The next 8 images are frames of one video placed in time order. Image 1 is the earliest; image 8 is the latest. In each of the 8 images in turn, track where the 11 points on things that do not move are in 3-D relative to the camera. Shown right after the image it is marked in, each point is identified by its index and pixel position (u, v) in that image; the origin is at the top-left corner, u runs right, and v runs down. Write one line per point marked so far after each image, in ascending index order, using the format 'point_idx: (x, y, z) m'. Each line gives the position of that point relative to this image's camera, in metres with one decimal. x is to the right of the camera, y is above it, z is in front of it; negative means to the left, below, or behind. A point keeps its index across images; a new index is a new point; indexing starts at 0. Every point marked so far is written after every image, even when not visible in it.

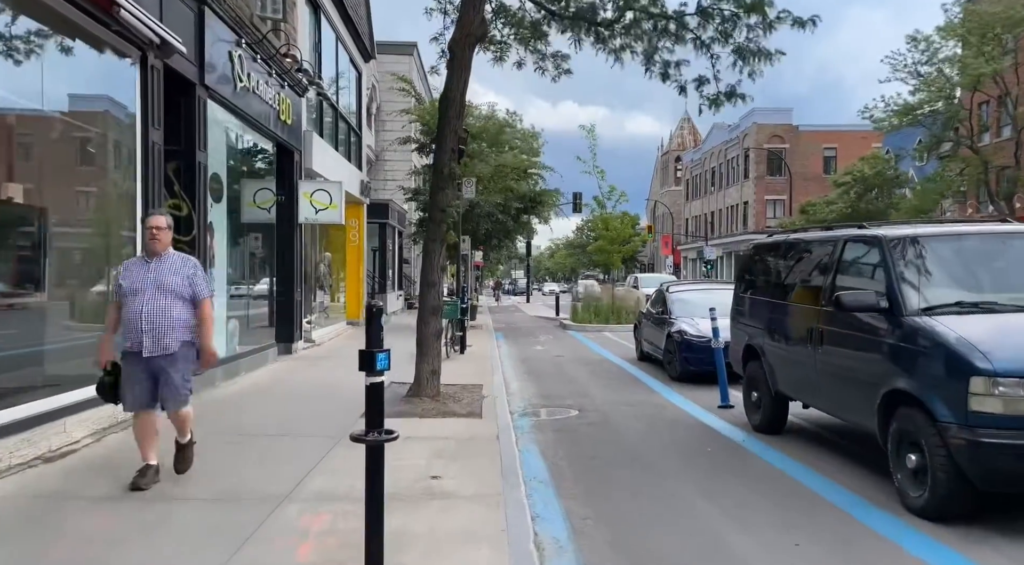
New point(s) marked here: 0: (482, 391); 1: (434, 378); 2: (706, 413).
0: (-0.4, -1.5, +10.7) m
1: (-1.0, -1.2, +9.8) m
2: (+2.4, -1.6, +9.3) m
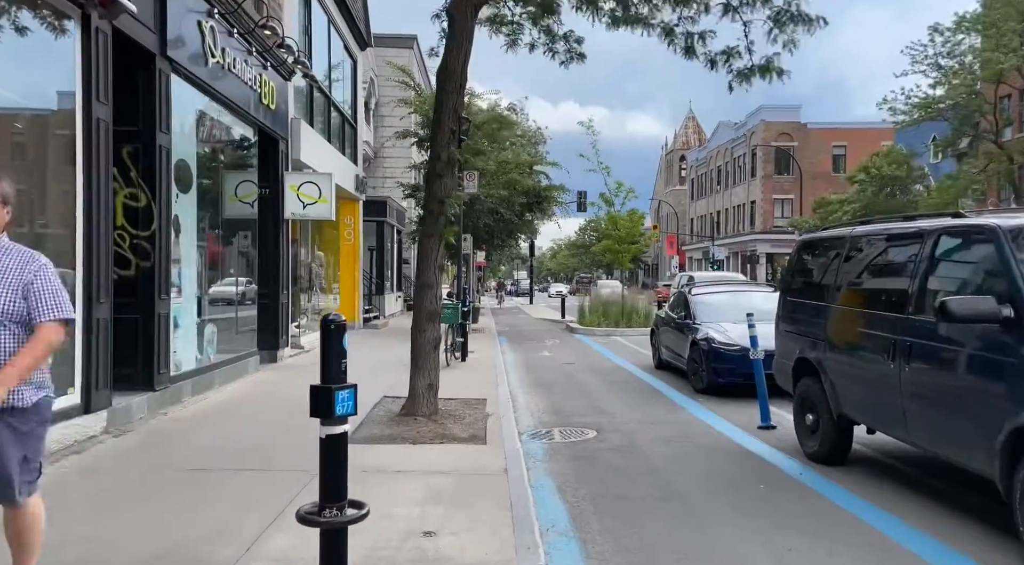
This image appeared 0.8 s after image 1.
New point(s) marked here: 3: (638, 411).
0: (-0.3, -1.6, +9.5) m
1: (-0.9, -1.2, +8.5) m
2: (+2.5, -1.6, +8.1) m
3: (+1.6, -1.6, +9.7) m
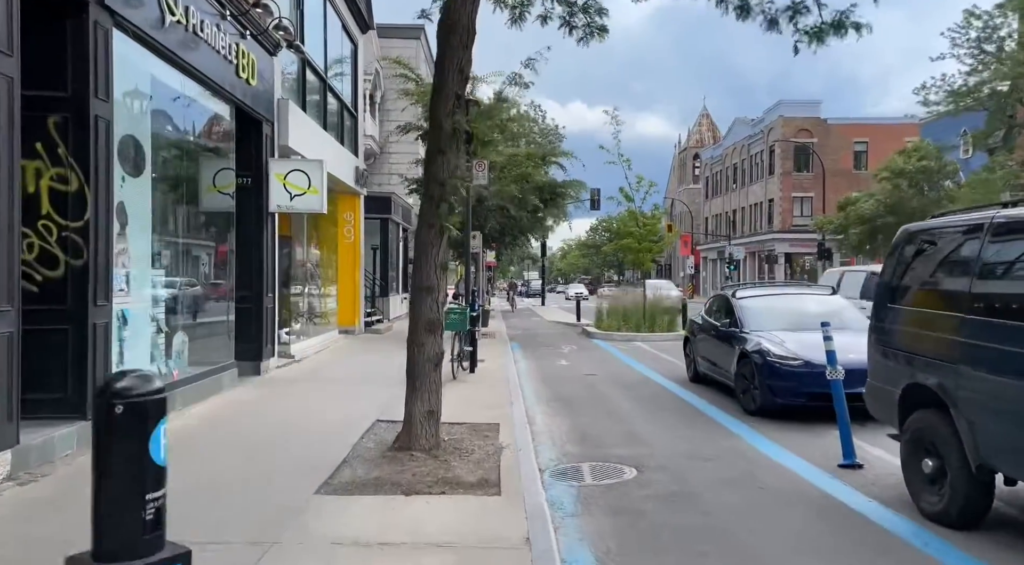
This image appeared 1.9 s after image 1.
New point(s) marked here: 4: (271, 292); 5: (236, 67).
0: (-0.1, -1.6, +7.8) m
1: (-0.7, -1.3, +6.9) m
2: (+2.7, -1.7, +6.4) m
3: (+1.8, -1.7, +8.0) m
4: (-3.8, -0.2, +11.9) m
5: (-3.8, +3.0, +10.6) m
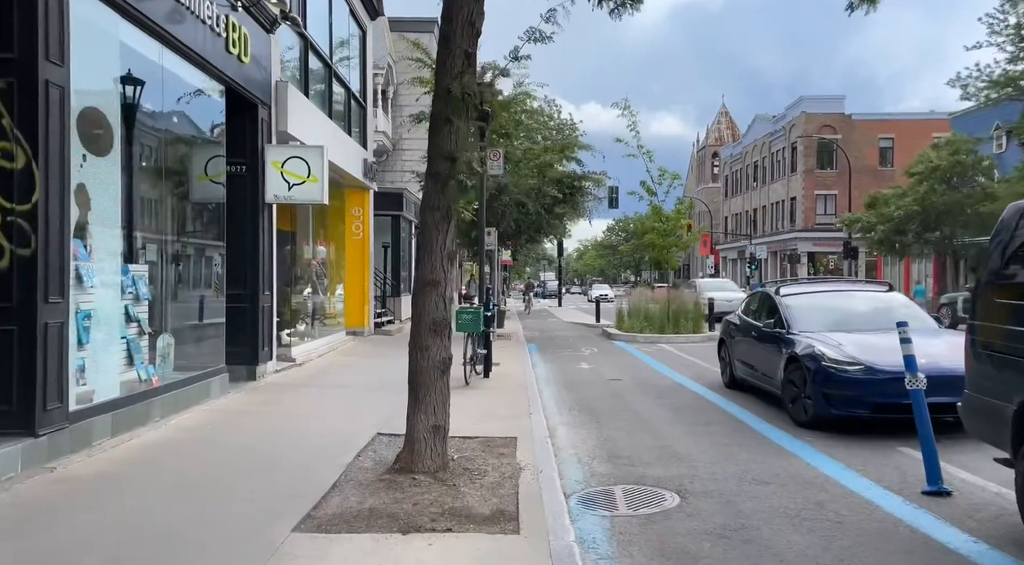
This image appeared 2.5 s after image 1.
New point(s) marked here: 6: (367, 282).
0: (0.0, -1.5, +6.8) m
1: (-0.6, -1.2, +5.8) m
2: (+2.8, -1.6, +5.3) m
3: (+2.0, -1.6, +6.9) m
4: (-3.5, -0.1, +11.0) m
5: (-3.6, +3.1, +9.7) m
6: (-3.5, 0.0, +18.6) m
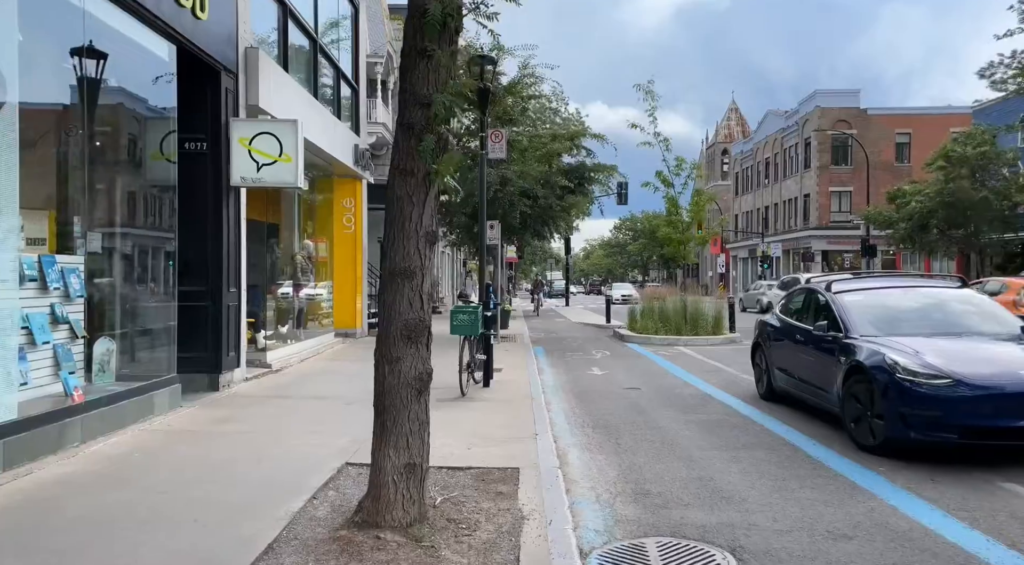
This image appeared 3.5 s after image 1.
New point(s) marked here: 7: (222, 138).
0: (+0.1, -1.5, +5.3) m
1: (-0.6, -1.2, +4.4) m
2: (+2.8, -1.5, +3.8) m
3: (+2.0, -1.5, +5.4) m
4: (-3.5, -0.1, +9.6) m
5: (-3.6, +3.1, +8.2) m
6: (-3.4, +0.1, +17.2) m
7: (-3.5, +1.8, +9.2) m
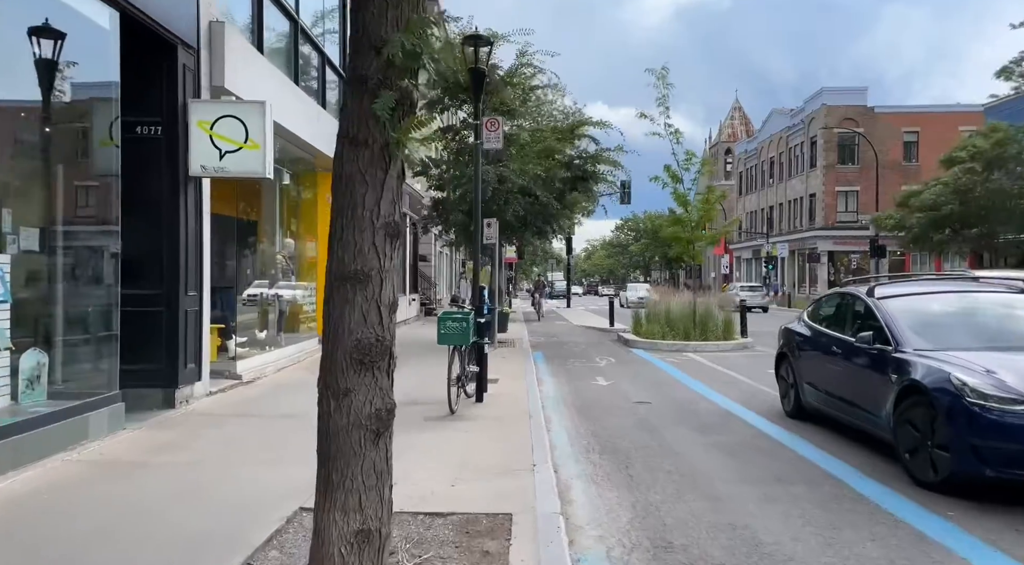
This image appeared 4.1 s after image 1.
0: (0.0, -1.5, +4.3) m
1: (-0.6, -1.2, +3.3) m
2: (+2.7, -1.6, +2.7) m
3: (+1.9, -1.6, +4.4) m
4: (-3.5, -0.1, +8.5) m
5: (-3.6, +3.1, +7.2) m
6: (-3.5, 0.0, +16.1) m
7: (-3.6, +1.7, +8.2) m
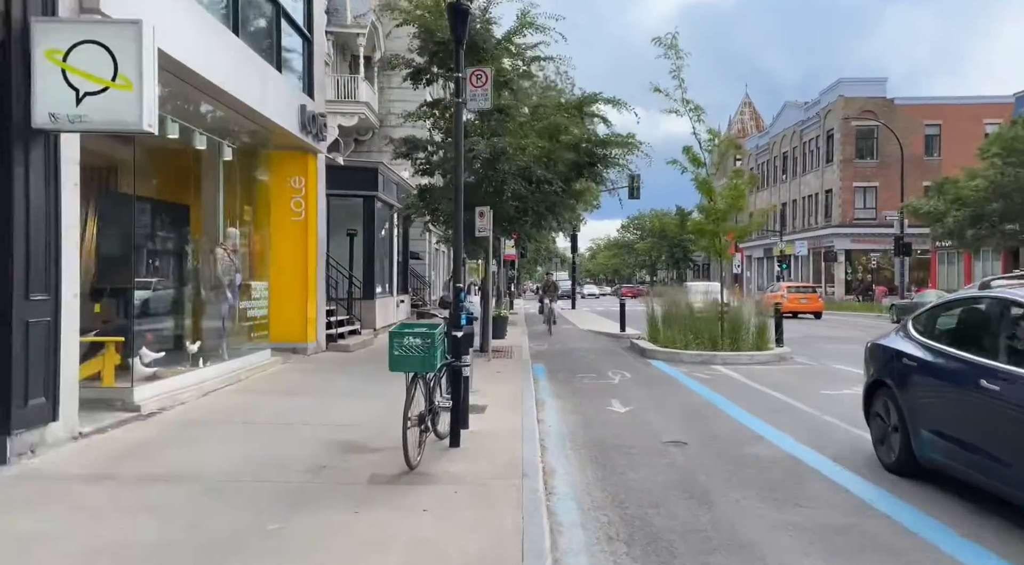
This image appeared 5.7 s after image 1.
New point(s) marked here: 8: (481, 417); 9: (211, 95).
0: (-0.1, -1.5, +1.7) m
1: (-0.8, -1.2, +0.8) m
2: (+2.6, -1.6, +0.2) m
3: (+1.8, -1.6, +1.8) m
4: (-3.6, -0.1, +6.0) m
5: (-3.8, +3.1, +4.6) m
6: (-3.5, +0.1, +13.6) m
7: (-3.7, +1.7, +5.7) m
8: (-0.3, -1.4, +8.2) m
9: (-4.1, +2.5, +10.4) m
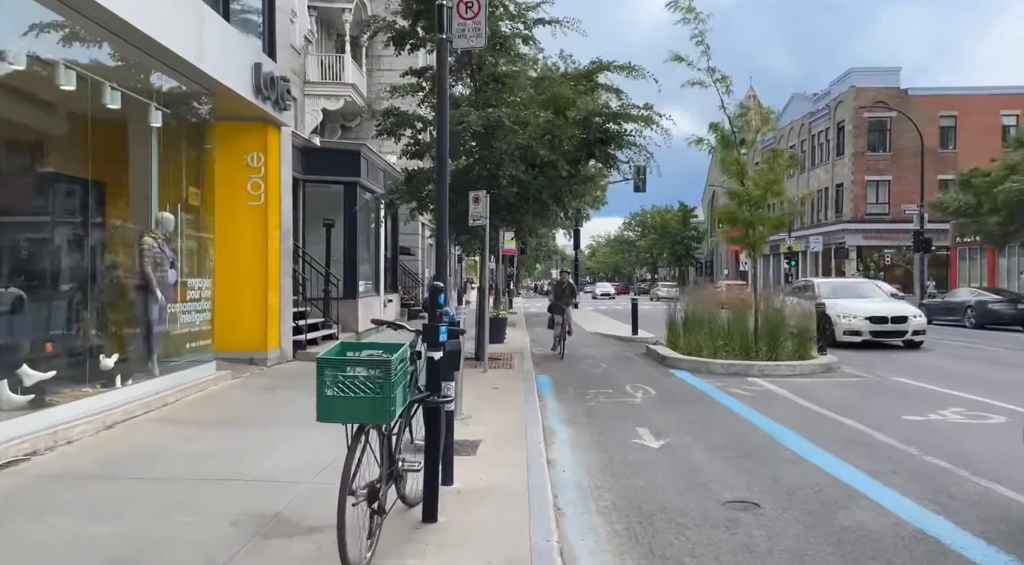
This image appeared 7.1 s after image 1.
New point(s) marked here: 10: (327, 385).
0: (-0.1, -1.5, -0.4) m
1: (-0.7, -1.2, -1.4) m
2: (+2.6, -1.6, -2.0) m
3: (+1.8, -1.6, -0.3) m
4: (-3.6, -0.1, +3.8) m
5: (-3.7, +3.1, +2.5) m
6: (-3.5, +0.1, +11.5) m
7: (-3.7, +1.8, +3.5) m
8: (-0.3, -1.4, +6.0) m
9: (-4.1, +2.6, +8.3) m
10: (-0.9, -0.5, +3.8) m
